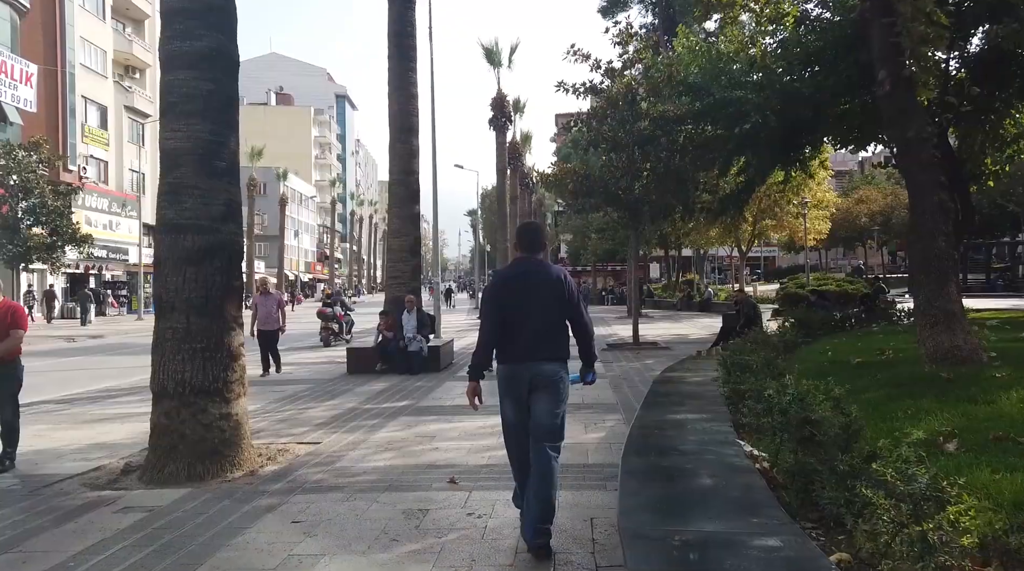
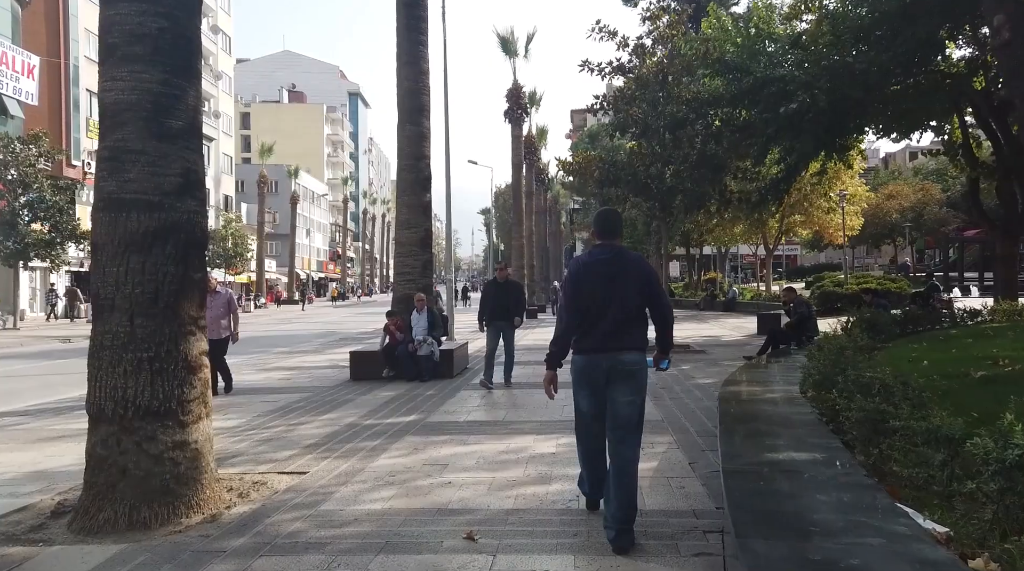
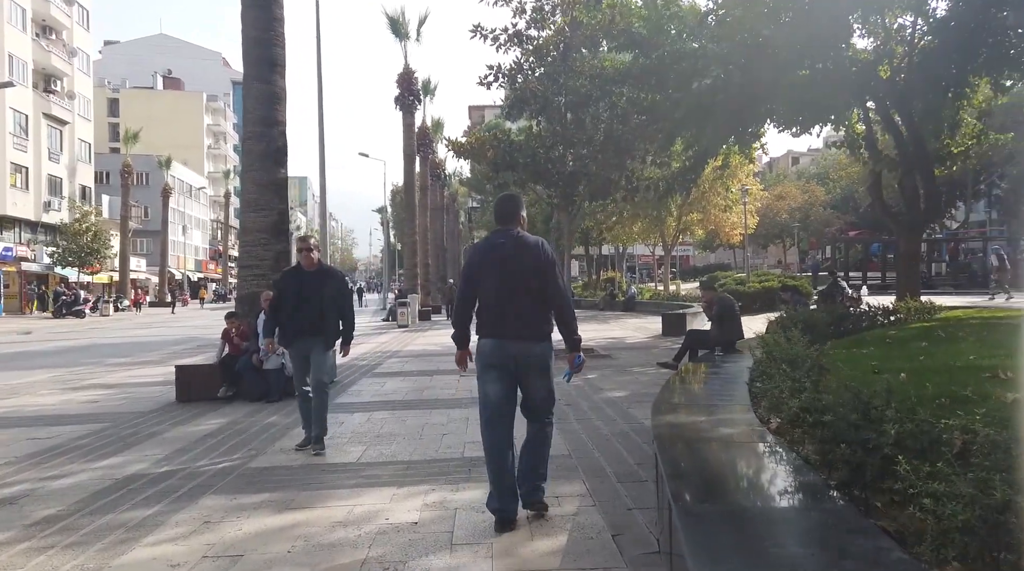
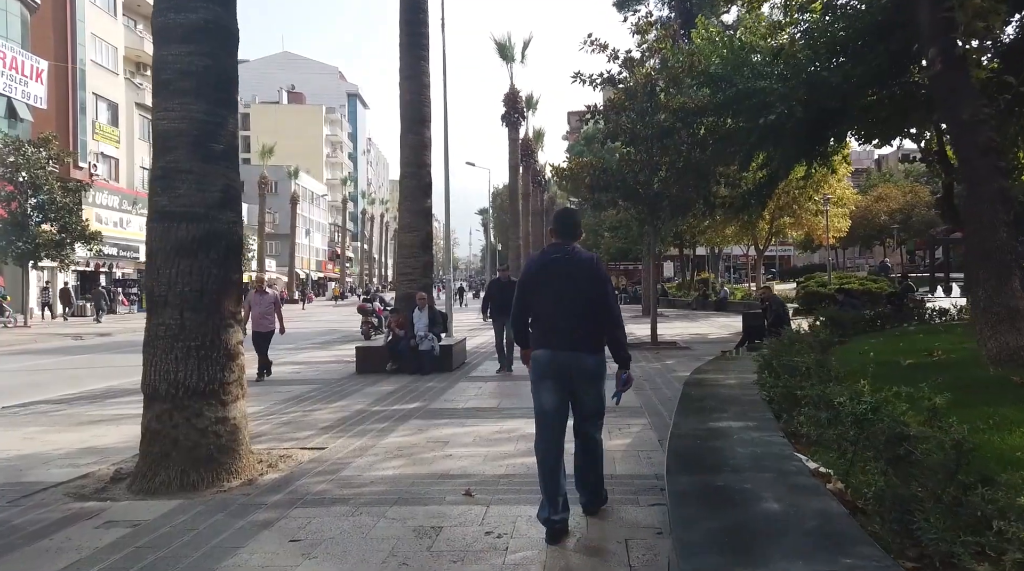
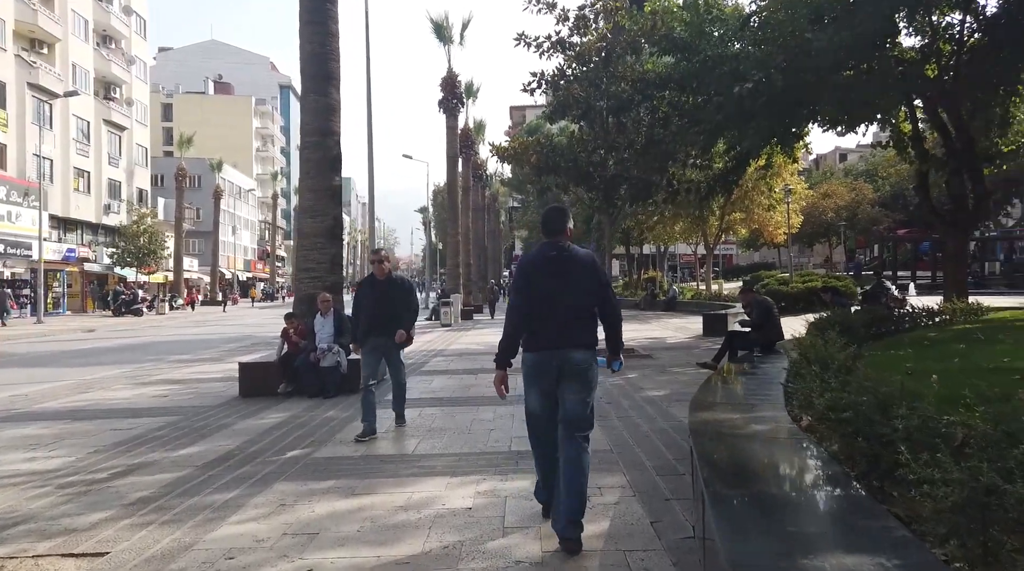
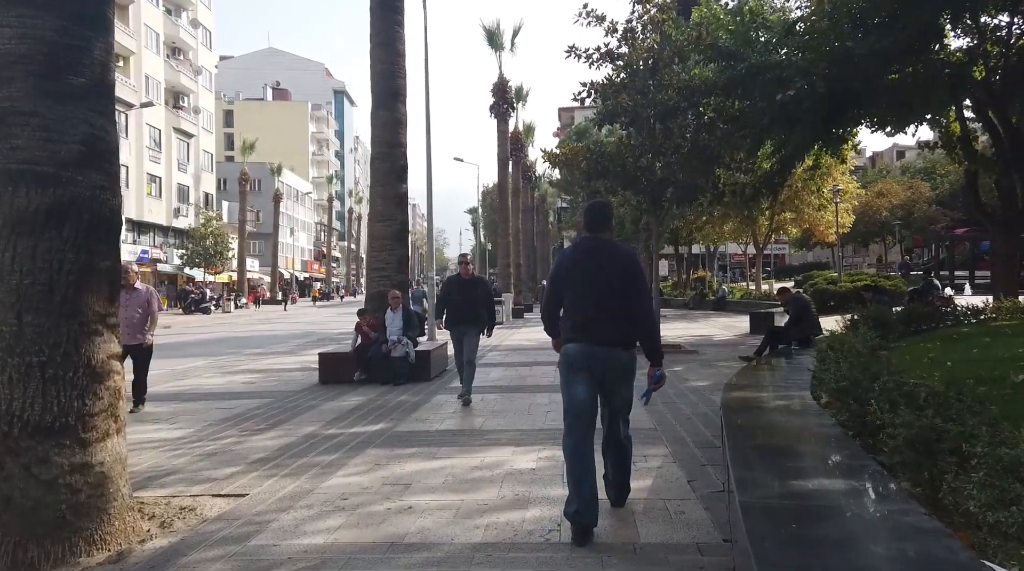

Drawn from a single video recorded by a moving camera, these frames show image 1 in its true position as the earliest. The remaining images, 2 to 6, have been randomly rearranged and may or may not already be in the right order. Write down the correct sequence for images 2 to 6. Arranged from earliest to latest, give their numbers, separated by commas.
4, 2, 6, 5, 3
